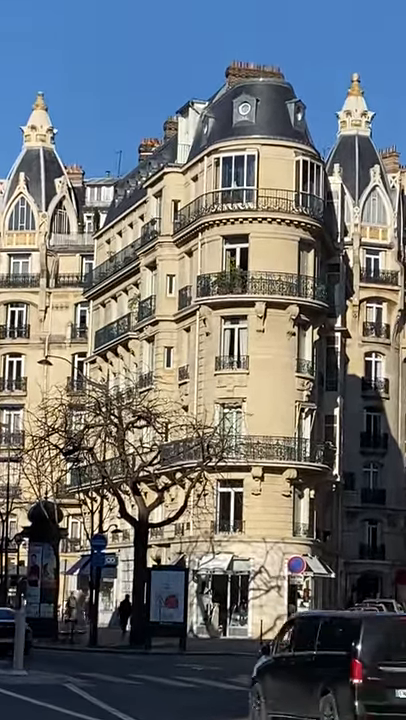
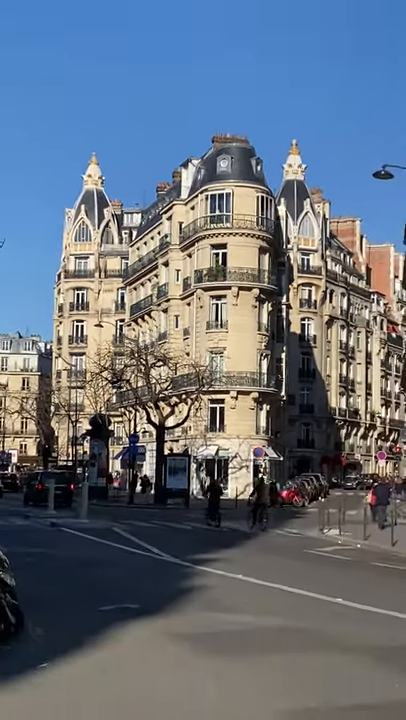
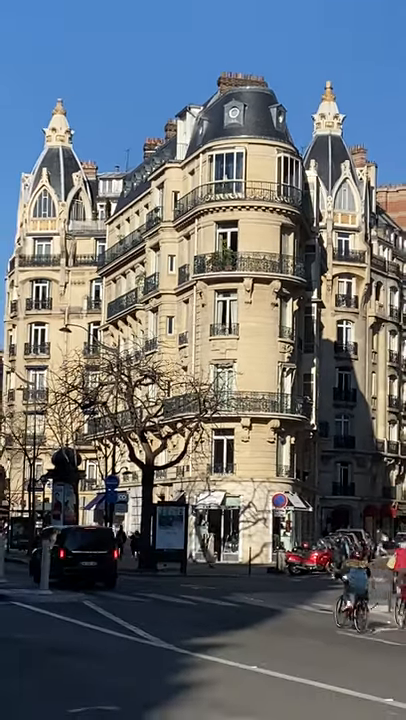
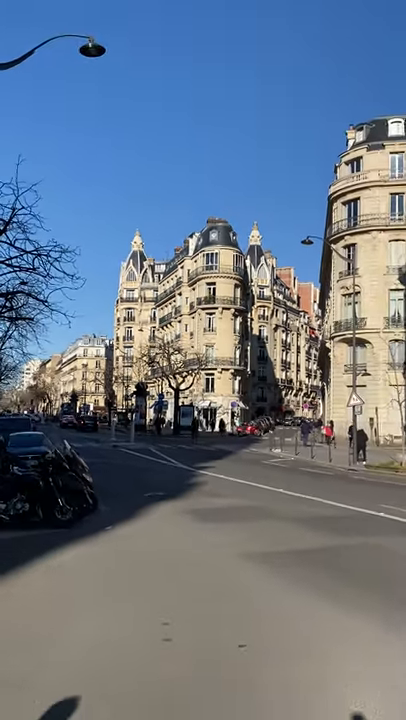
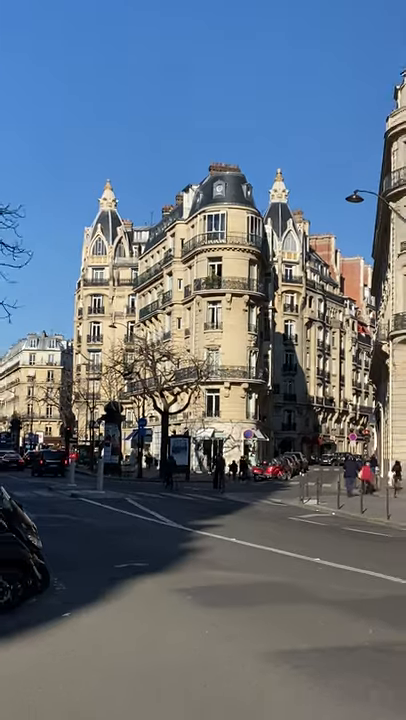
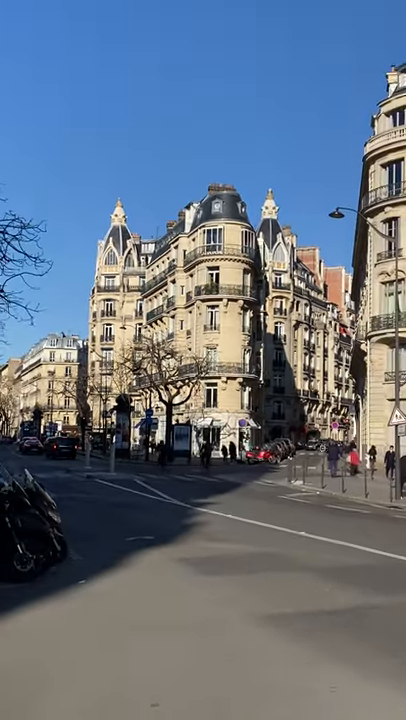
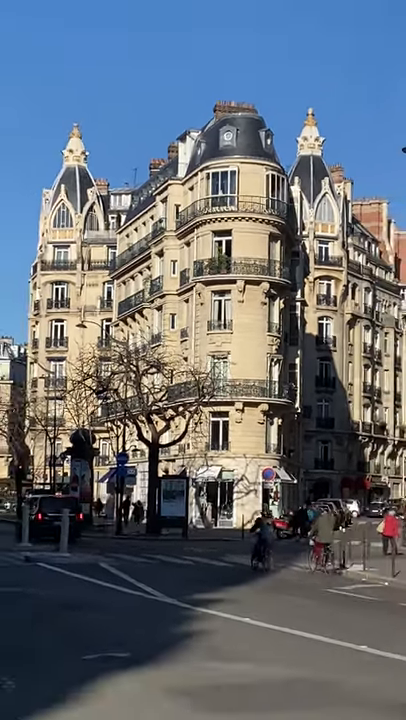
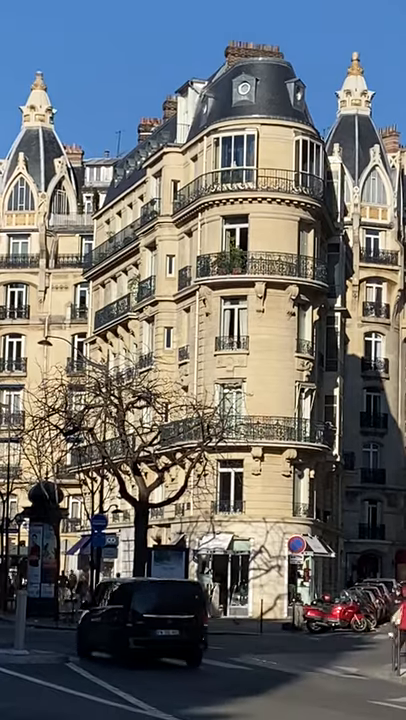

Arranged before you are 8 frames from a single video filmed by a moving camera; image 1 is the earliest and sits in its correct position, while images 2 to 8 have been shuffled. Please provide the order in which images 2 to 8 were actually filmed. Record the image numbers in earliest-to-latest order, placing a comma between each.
8, 3, 7, 2, 5, 6, 4
